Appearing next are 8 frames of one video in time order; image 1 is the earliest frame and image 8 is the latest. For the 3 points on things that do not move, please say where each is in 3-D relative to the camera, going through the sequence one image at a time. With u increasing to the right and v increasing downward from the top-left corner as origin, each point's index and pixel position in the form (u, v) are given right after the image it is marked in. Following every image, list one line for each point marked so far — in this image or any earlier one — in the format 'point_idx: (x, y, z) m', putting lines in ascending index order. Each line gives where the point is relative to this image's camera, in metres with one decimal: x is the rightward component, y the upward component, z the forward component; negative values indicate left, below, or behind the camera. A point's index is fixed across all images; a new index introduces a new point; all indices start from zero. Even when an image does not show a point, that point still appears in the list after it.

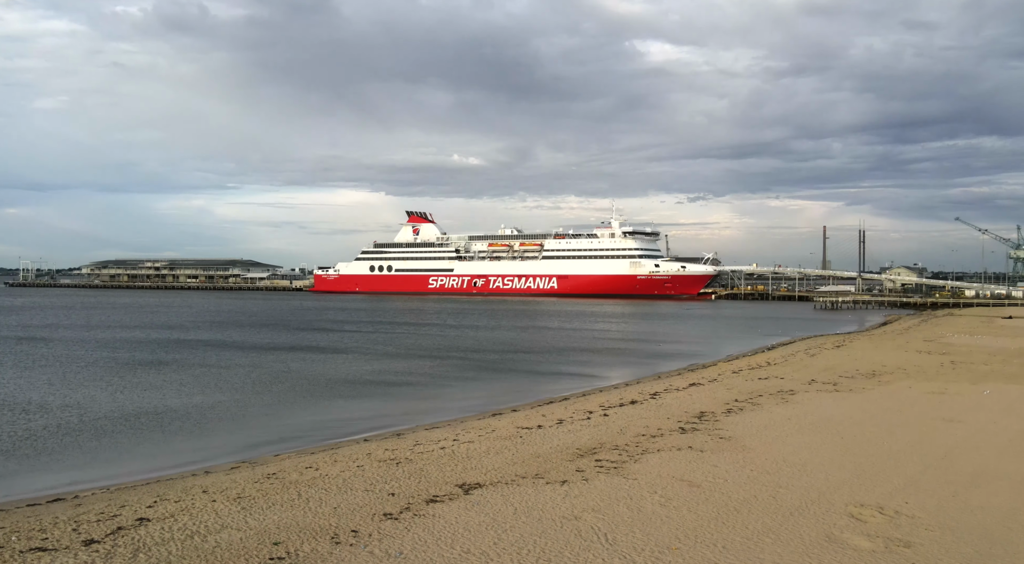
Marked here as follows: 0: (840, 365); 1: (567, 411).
0: (+5.5, -1.4, +13.5) m
1: (+0.6, -1.4, +9.0) m
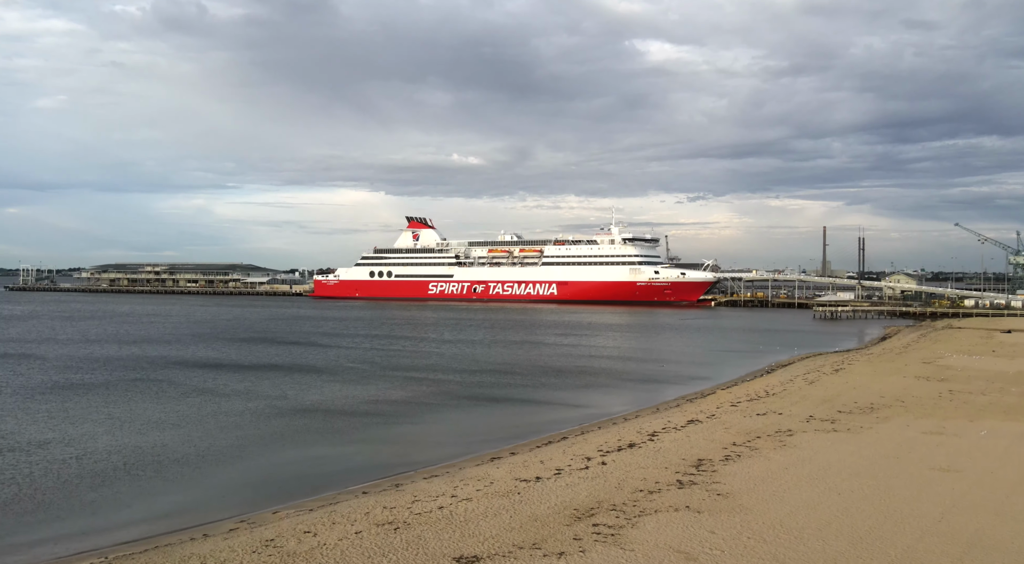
0: (+5.5, -1.9, +13.6) m
1: (+0.6, -1.9, +9.0) m
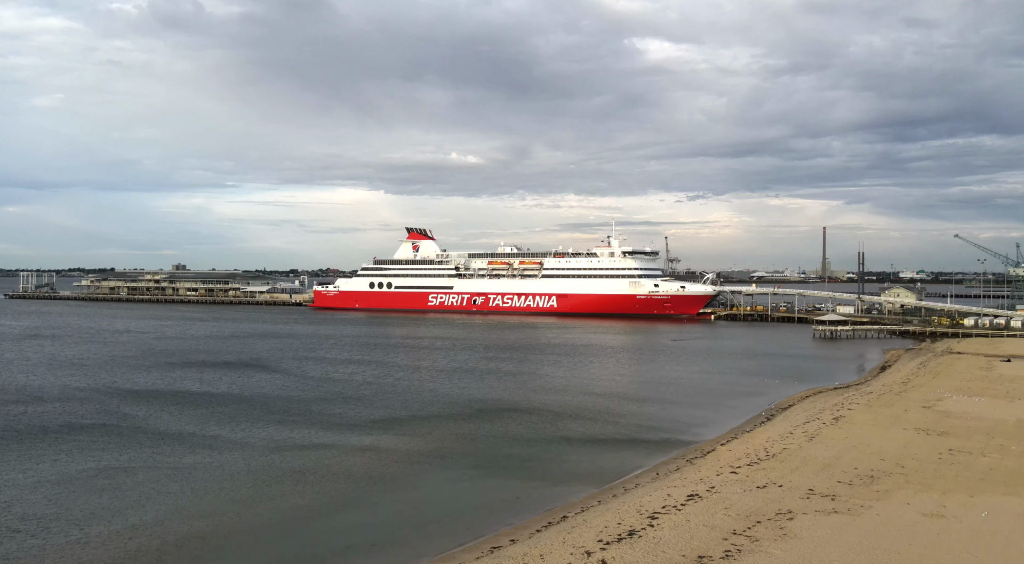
0: (+5.5, -3.0, +13.6) m
1: (+0.6, -3.0, +9.0) m
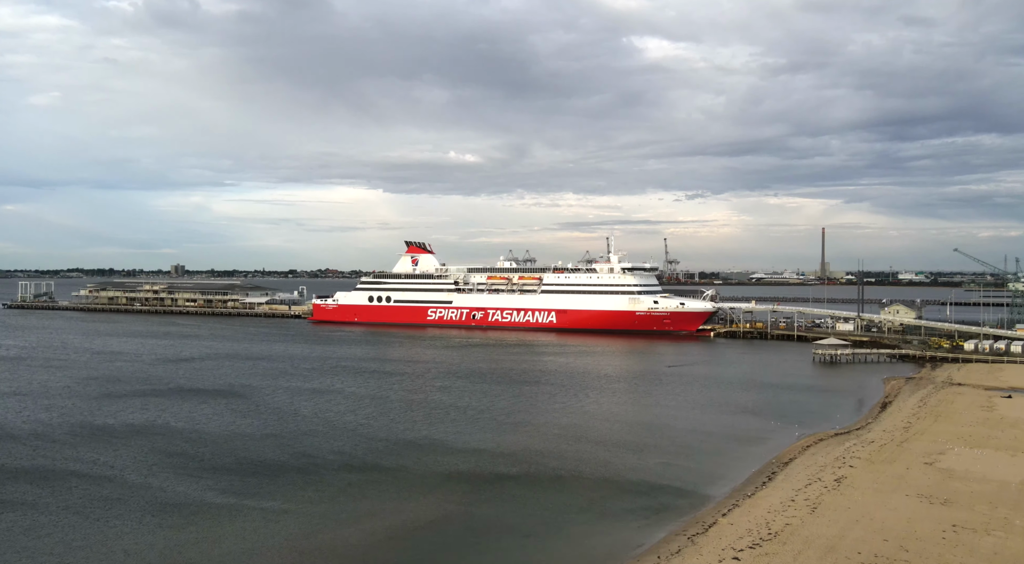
0: (+5.5, -4.3, +13.5) m
1: (+0.6, -4.3, +8.9) m
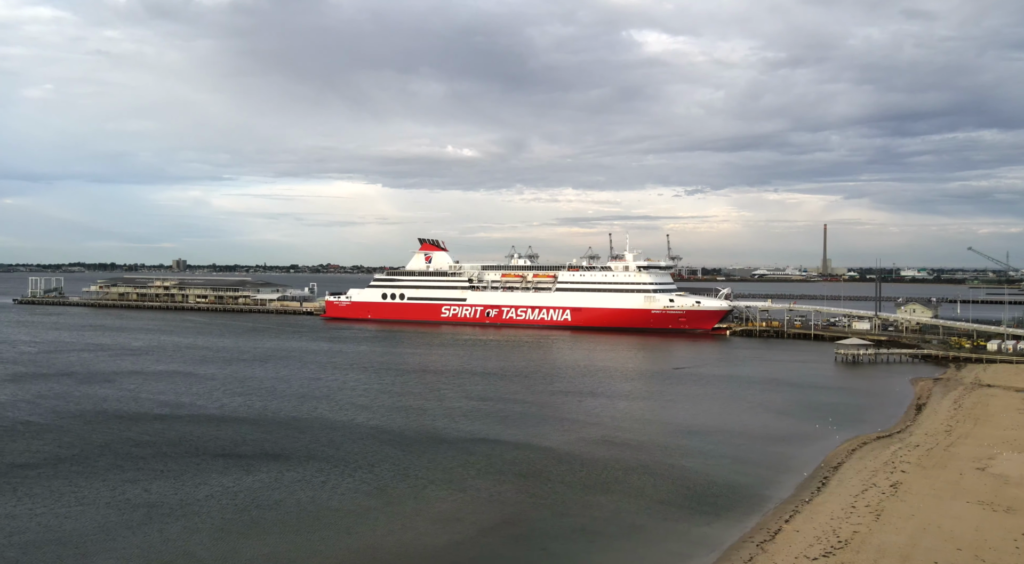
0: (+6.7, -4.4, +13.4) m
1: (+1.8, -4.4, +8.8) m
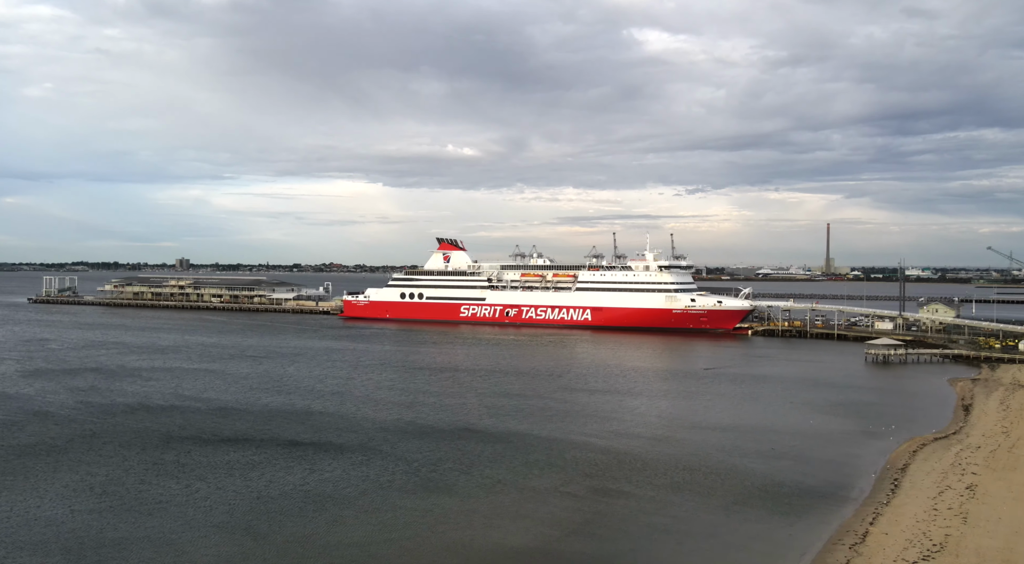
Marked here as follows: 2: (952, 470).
0: (+8.3, -4.4, +13.3) m
1: (+3.3, -4.4, +8.8) m
2: (+10.6, -4.5, +19.3) m
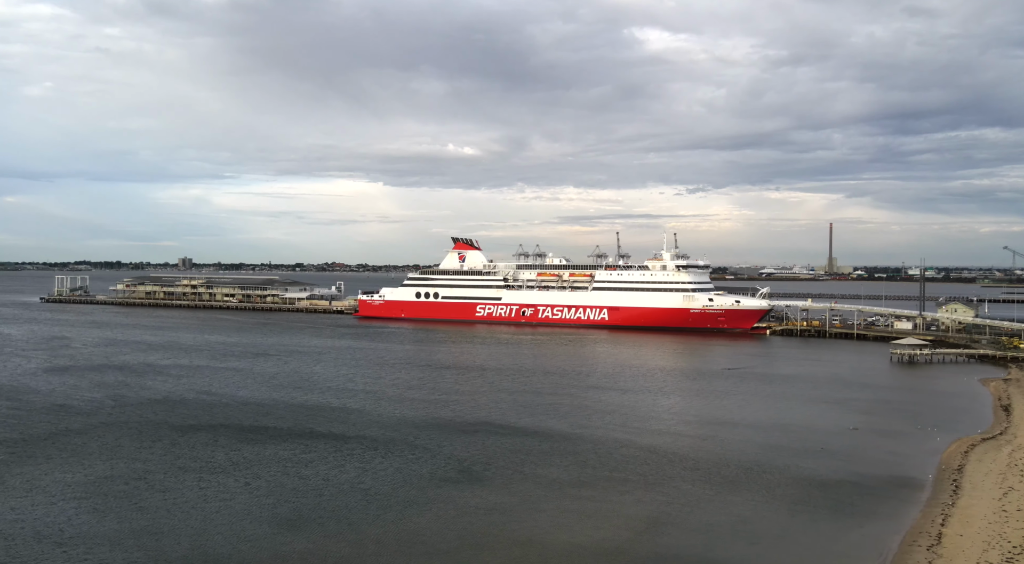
0: (+9.6, -4.4, +13.3) m
1: (+4.6, -4.4, +8.8) m
2: (+11.9, -4.5, +19.3) m
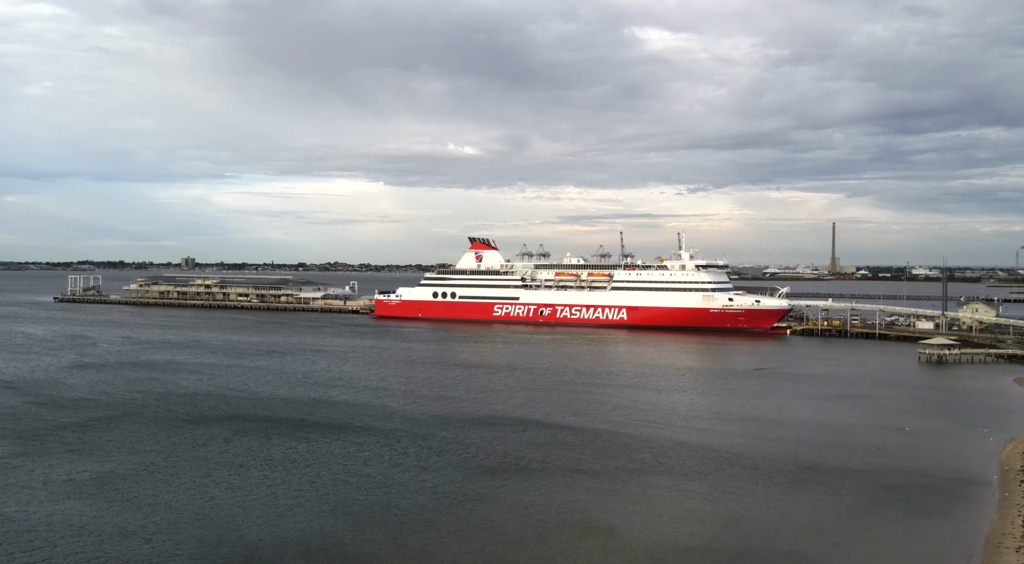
0: (+11.1, -4.4, +13.2) m
1: (+6.1, -4.4, +8.7) m
2: (+13.4, -4.5, +19.2) m
